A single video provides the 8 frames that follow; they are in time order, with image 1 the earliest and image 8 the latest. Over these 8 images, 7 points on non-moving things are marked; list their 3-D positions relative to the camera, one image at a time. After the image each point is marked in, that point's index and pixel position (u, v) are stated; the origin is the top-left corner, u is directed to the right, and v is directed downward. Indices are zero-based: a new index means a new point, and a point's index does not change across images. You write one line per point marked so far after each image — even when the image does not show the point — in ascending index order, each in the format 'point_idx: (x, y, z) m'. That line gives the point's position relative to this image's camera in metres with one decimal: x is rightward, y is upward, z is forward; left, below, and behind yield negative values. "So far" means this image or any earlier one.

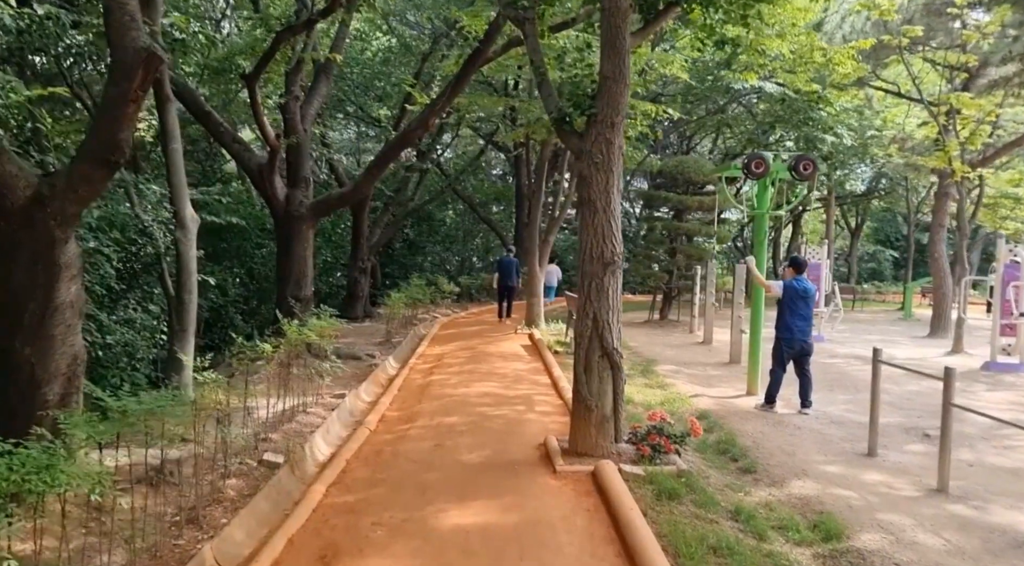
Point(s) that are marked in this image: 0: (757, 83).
0: (+5.6, +4.6, +17.3) m
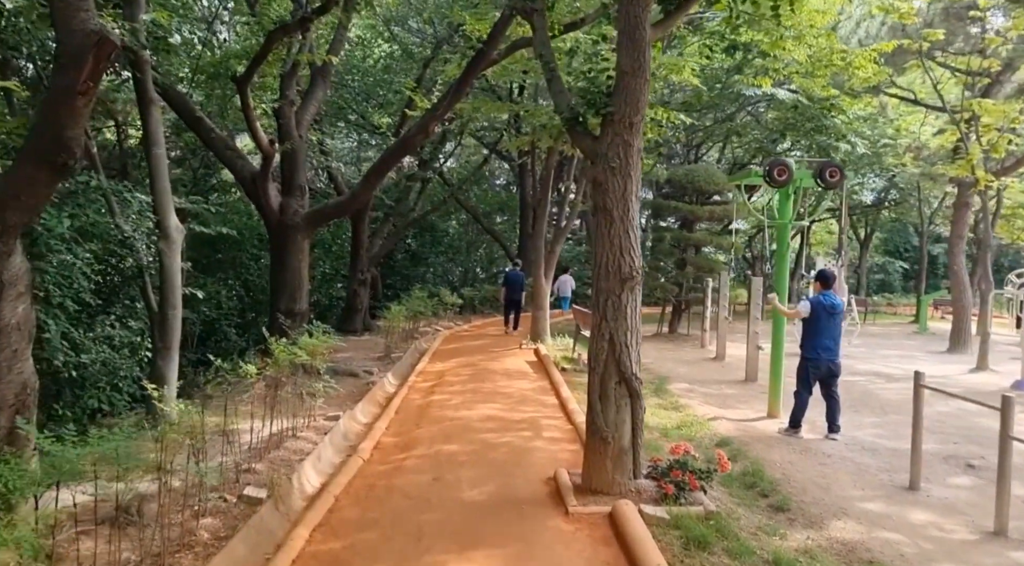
0: (+5.7, +4.3, +16.8) m
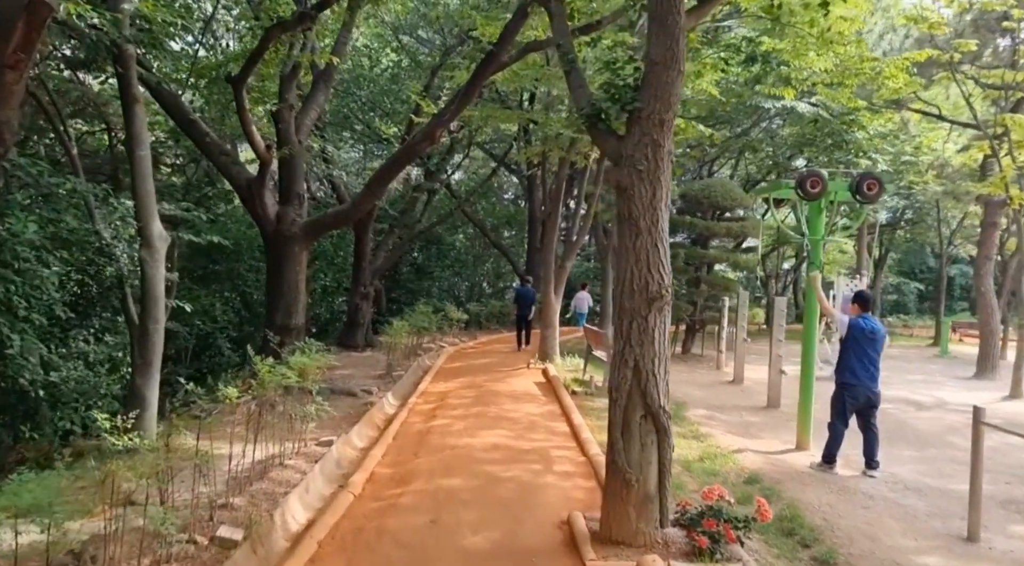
0: (+5.9, +3.9, +16.2) m
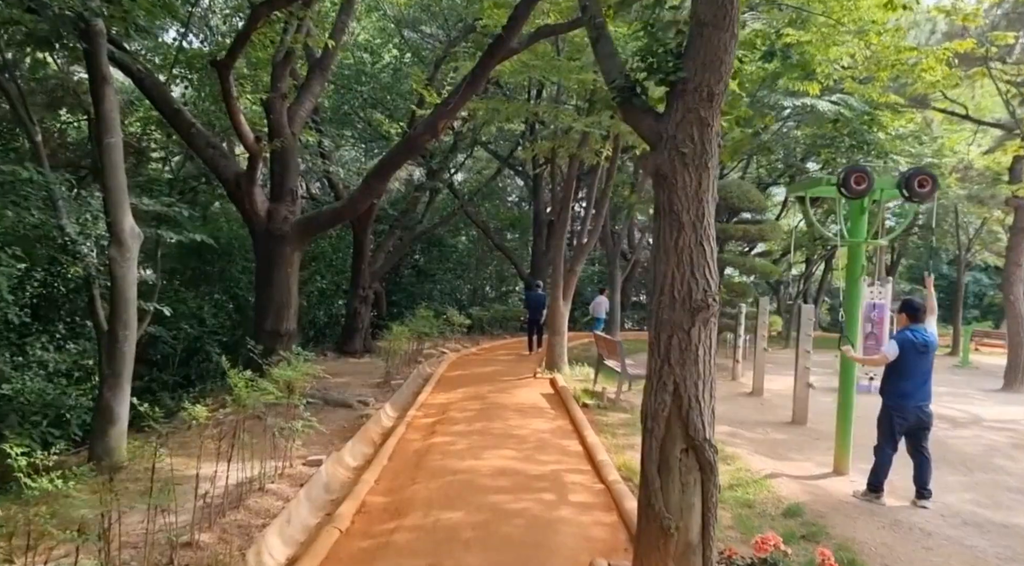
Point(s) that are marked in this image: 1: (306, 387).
0: (+6.0, +3.7, +15.5) m
1: (-2.1, -1.1, +7.7) m
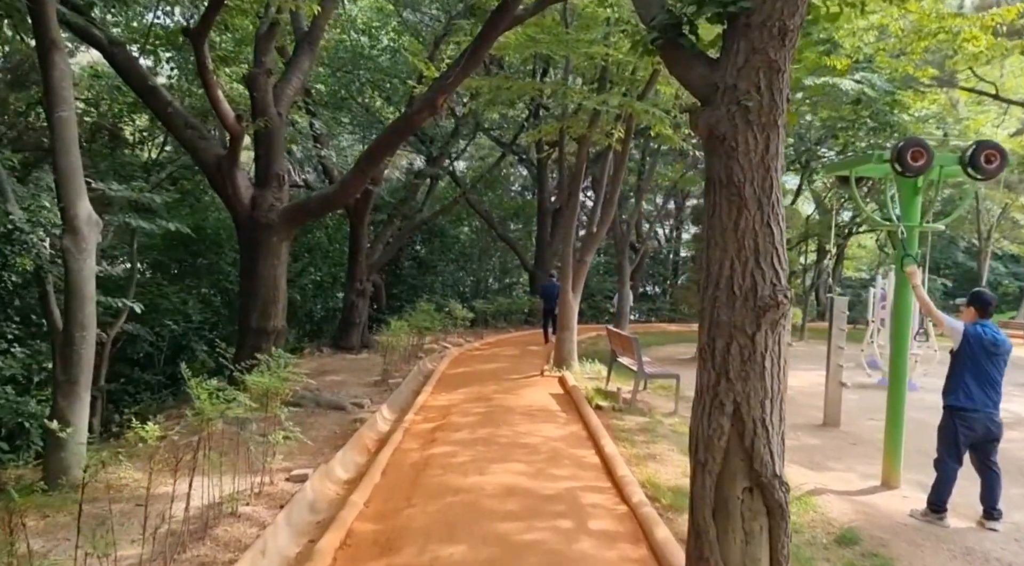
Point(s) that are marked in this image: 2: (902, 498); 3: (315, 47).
0: (+6.1, +3.9, +14.7) m
1: (-2.0, -1.0, +7.0) m
2: (+3.1, -1.7, +6.0) m
3: (-2.5, +2.9, +9.6) m
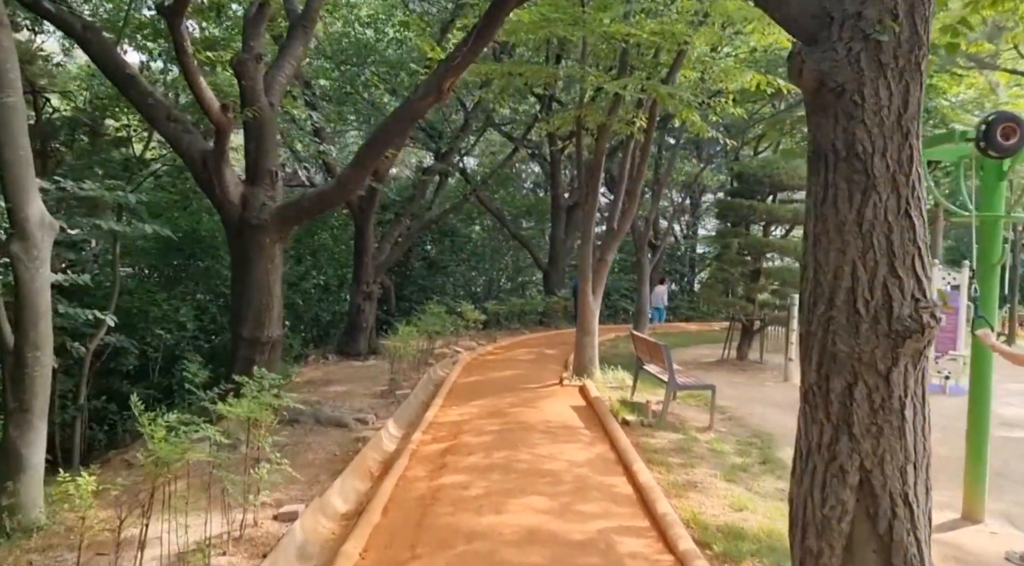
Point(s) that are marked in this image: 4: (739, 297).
0: (+6.3, +4.0, +13.7) m
1: (-1.8, -1.0, +6.2) m
2: (+3.2, -1.7, +5.1) m
3: (-2.3, +2.9, +8.8) m
4: (+4.2, -0.3, +14.4) m
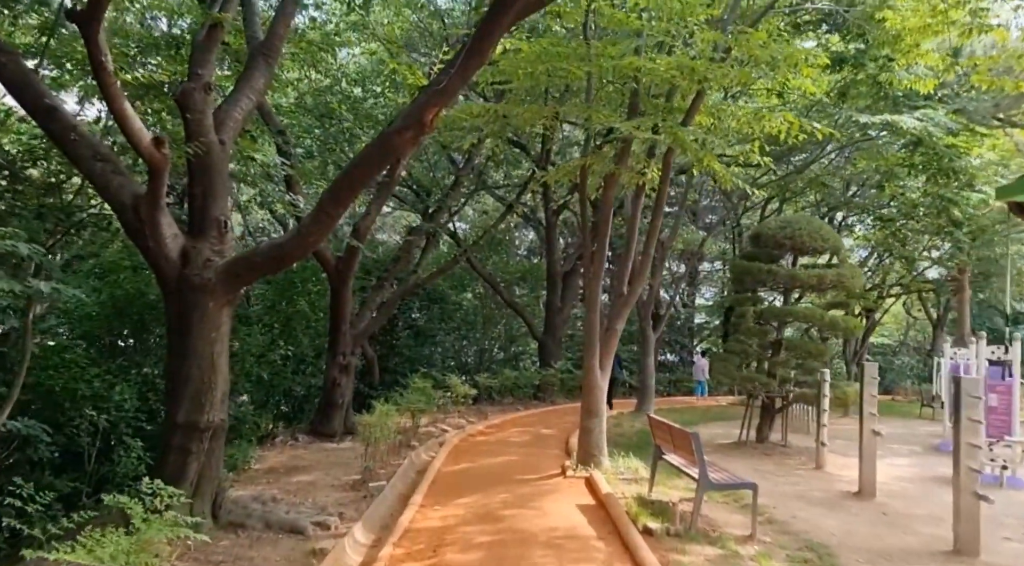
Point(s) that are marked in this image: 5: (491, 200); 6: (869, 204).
0: (+6.2, +2.8, +12.7) m
1: (-1.9, -1.5, +4.6) m
2: (+3.2, -2.1, +3.6) m
3: (-2.4, +2.2, +7.6) m
4: (+4.1, -1.5, +12.9) m
5: (-0.5, +2.1, +19.0) m
6: (+9.1, +2.0, +19.5) m
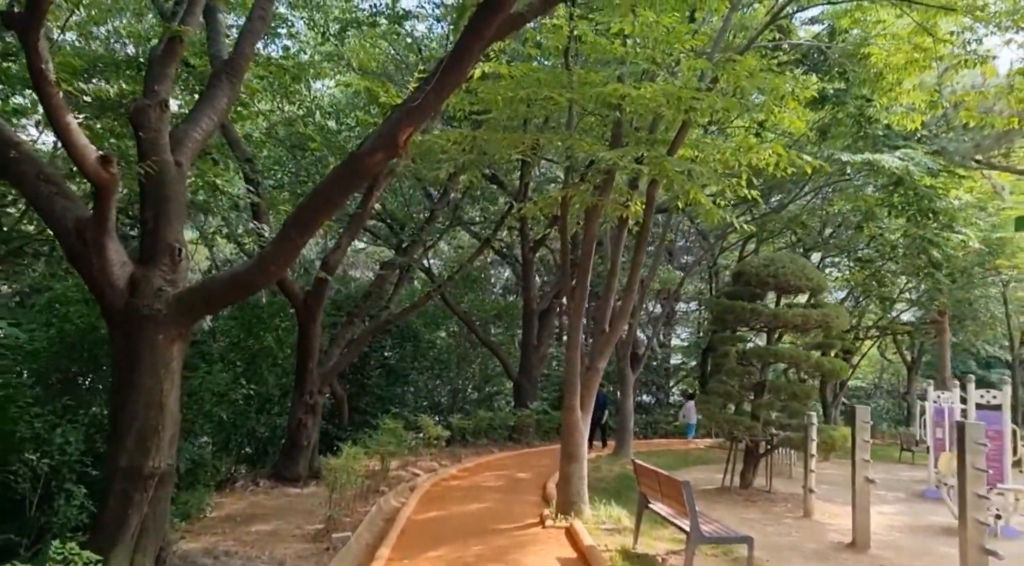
0: (+5.8, +2.1, +12.6) m
1: (-2.0, -1.7, +4.0) m
2: (+3.1, -2.2, +3.1) m
3: (-2.5, +1.9, +7.1) m
4: (+3.7, -2.1, +12.5) m
5: (-1.1, +1.2, +18.6) m
6: (+8.5, +1.0, +19.5) m
